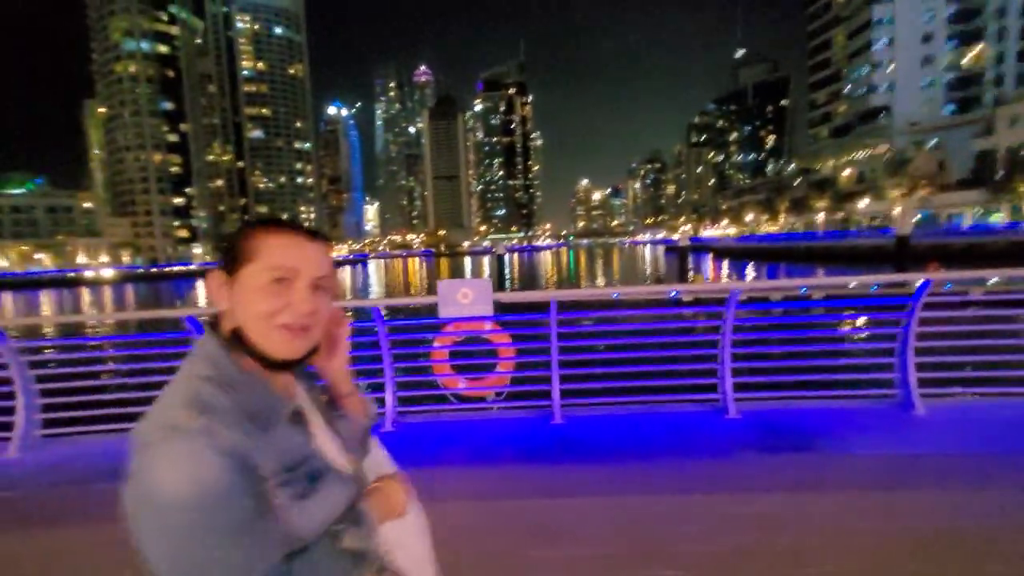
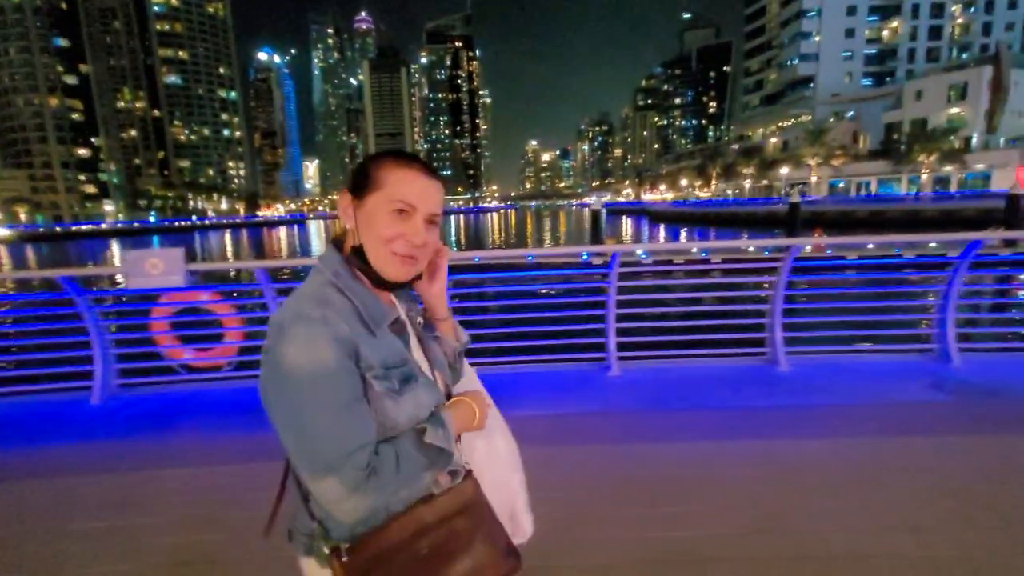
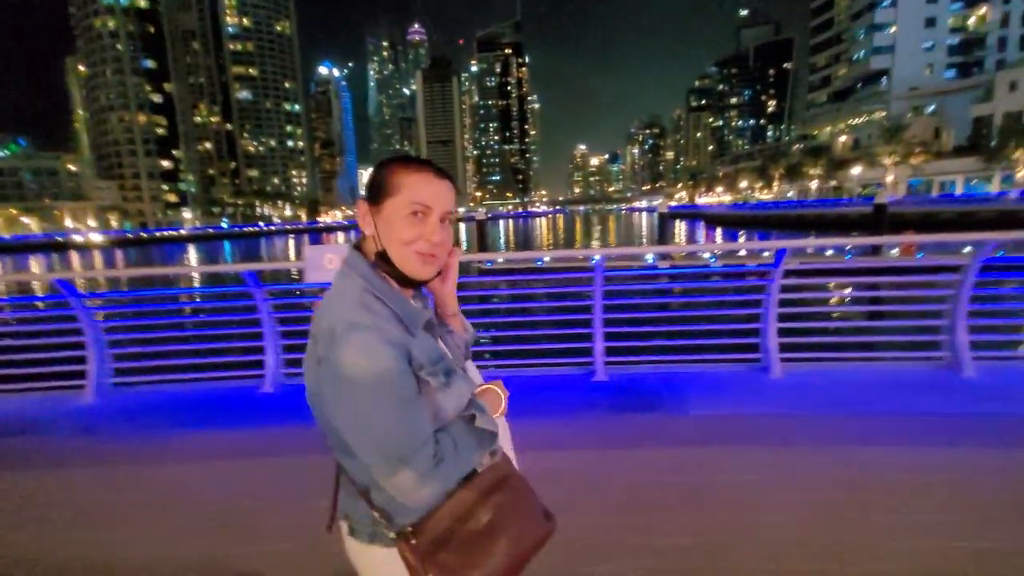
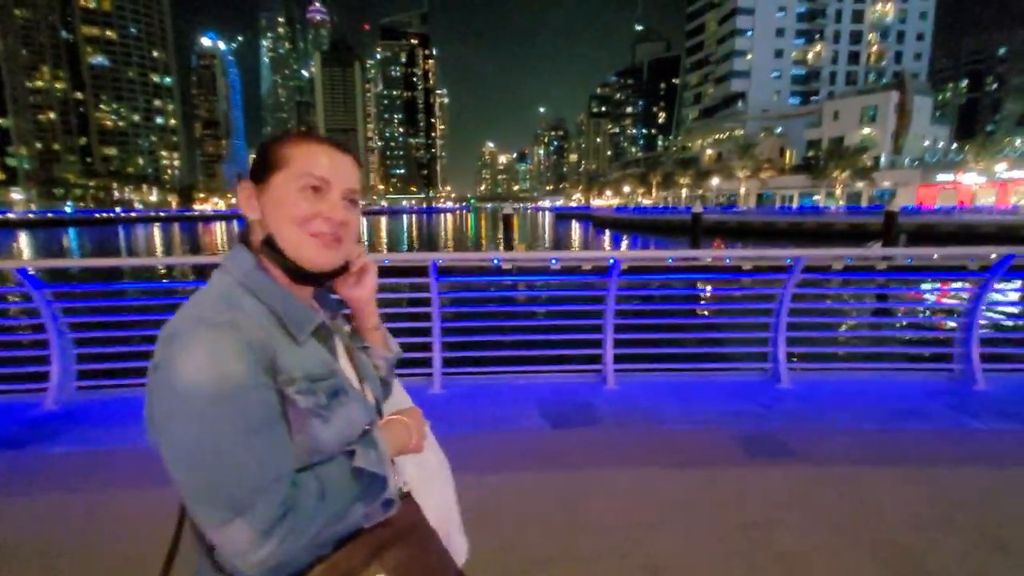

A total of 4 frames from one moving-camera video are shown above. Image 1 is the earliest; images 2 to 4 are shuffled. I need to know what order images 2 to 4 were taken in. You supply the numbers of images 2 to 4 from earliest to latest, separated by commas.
3, 2, 4
